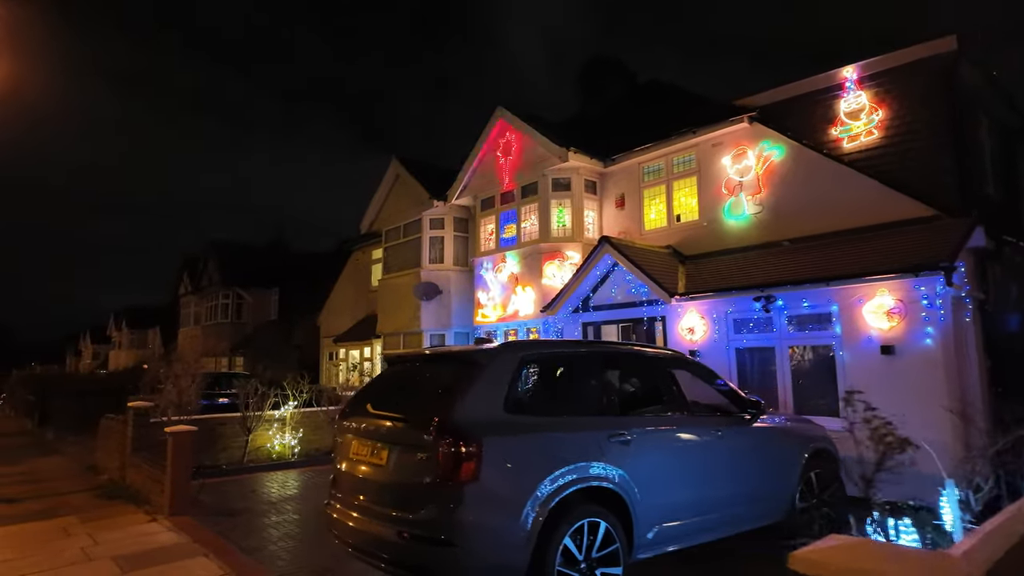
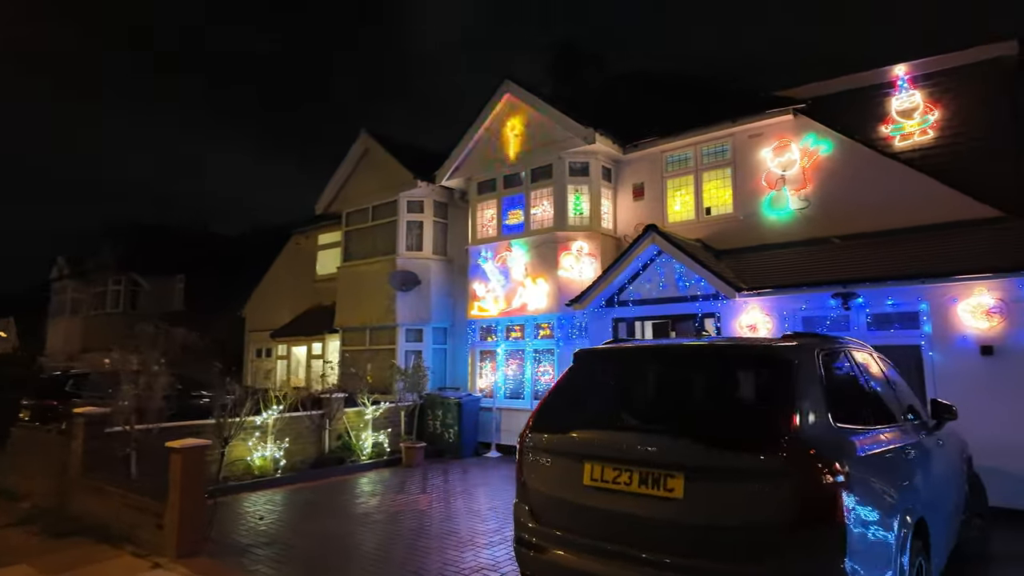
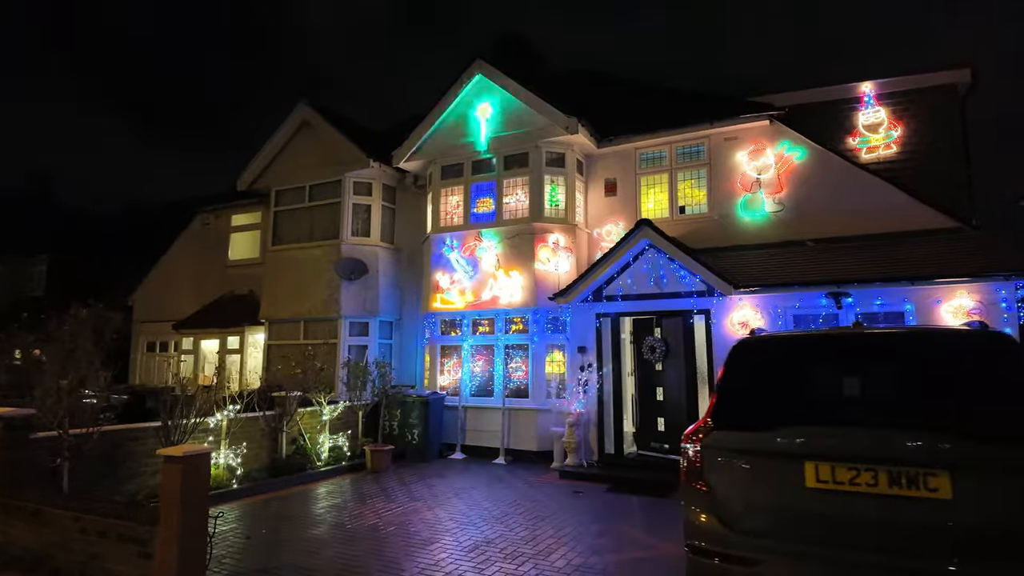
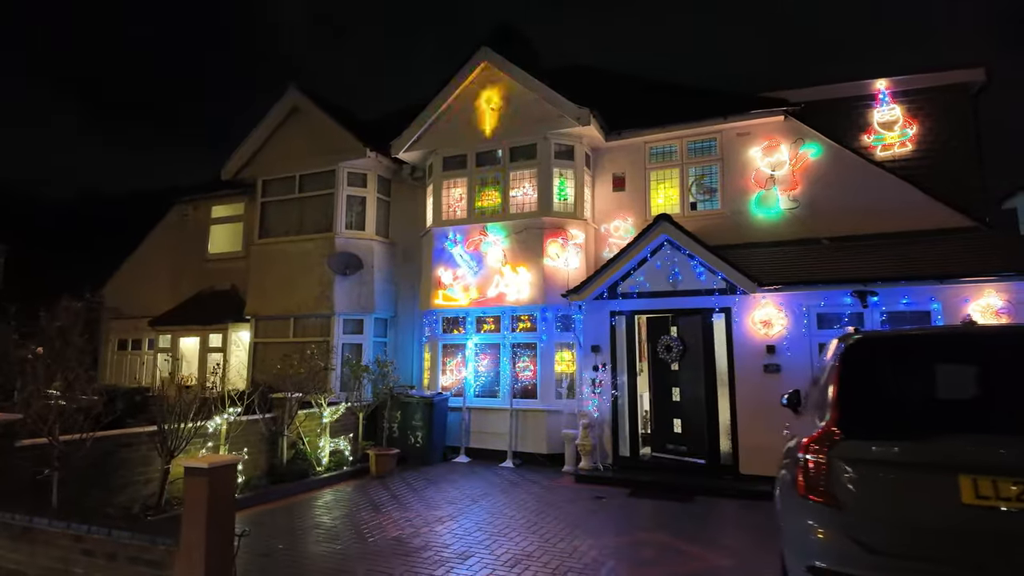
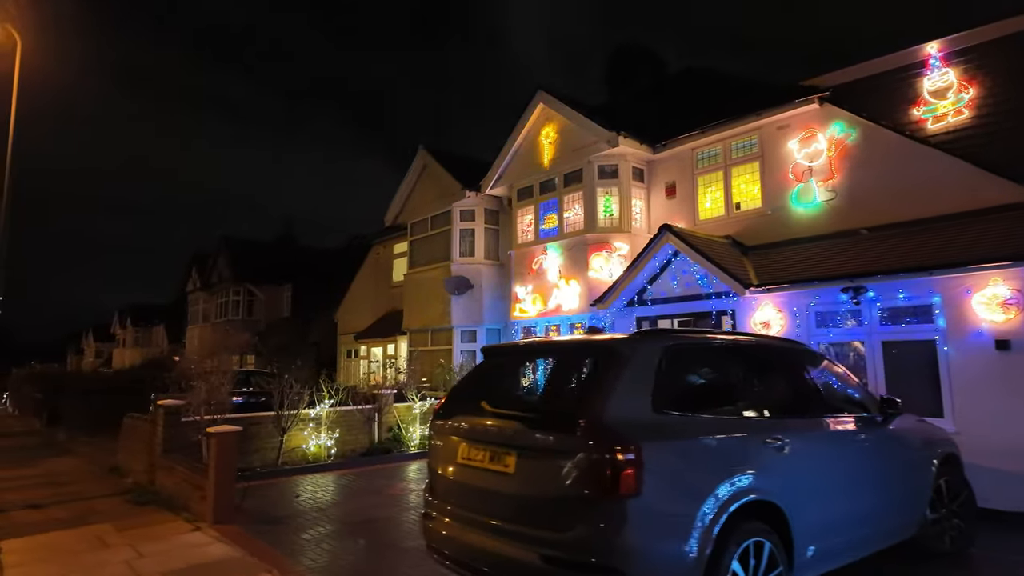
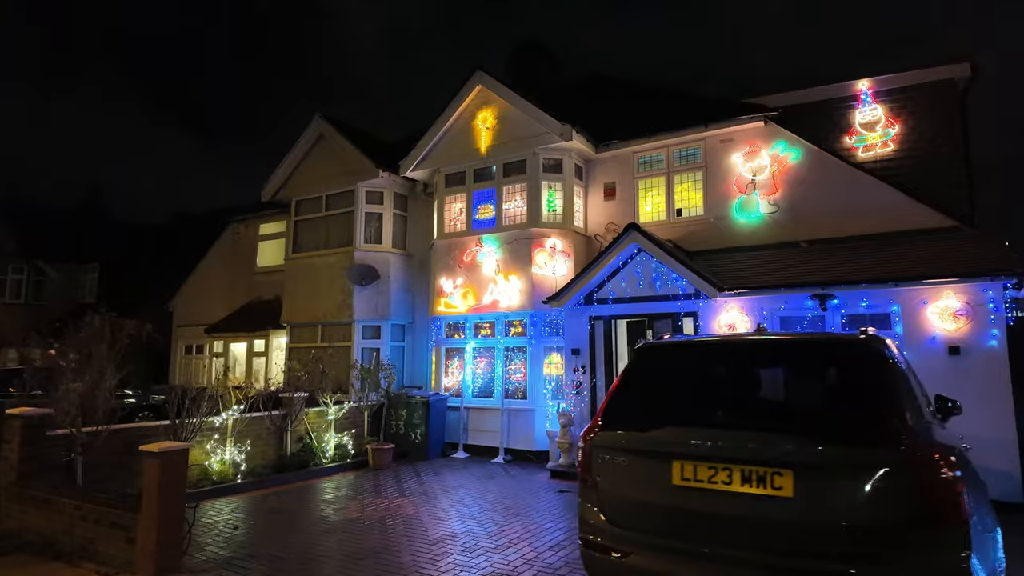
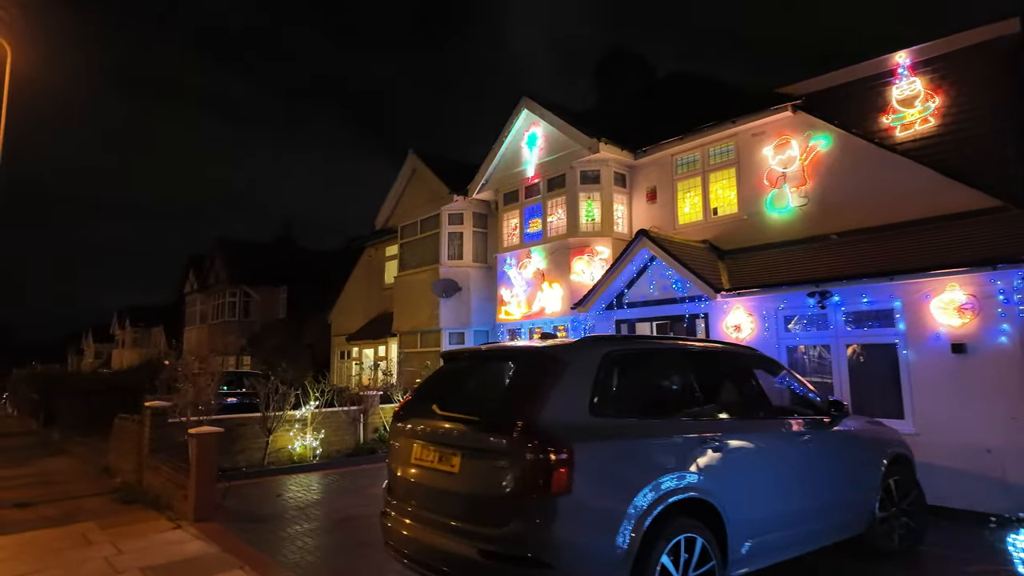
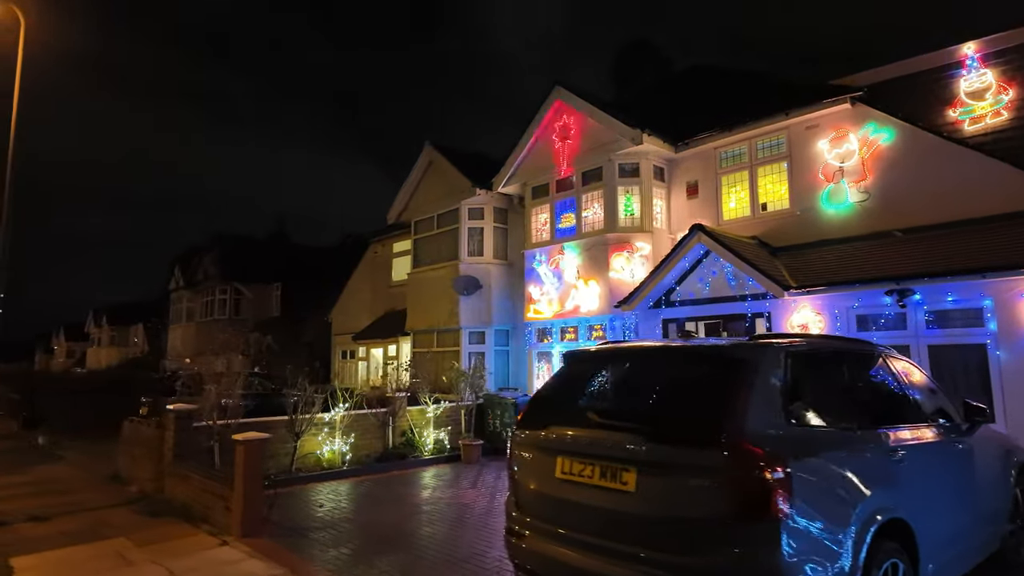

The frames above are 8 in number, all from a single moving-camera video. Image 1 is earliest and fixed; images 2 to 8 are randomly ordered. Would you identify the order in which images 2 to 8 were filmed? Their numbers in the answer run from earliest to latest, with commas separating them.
7, 5, 8, 2, 6, 3, 4
